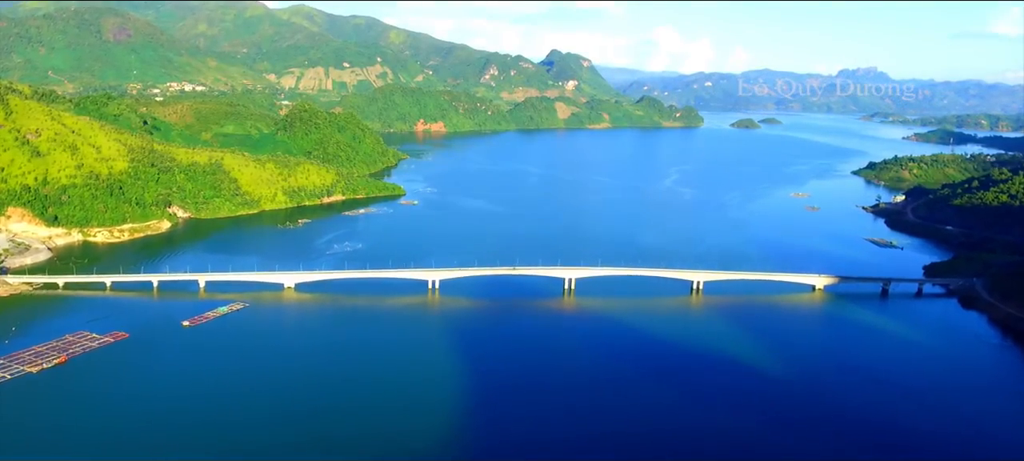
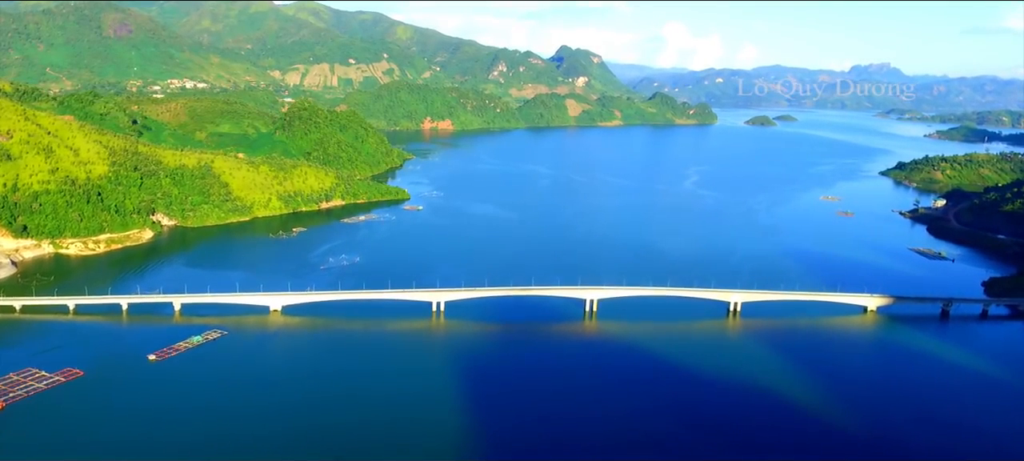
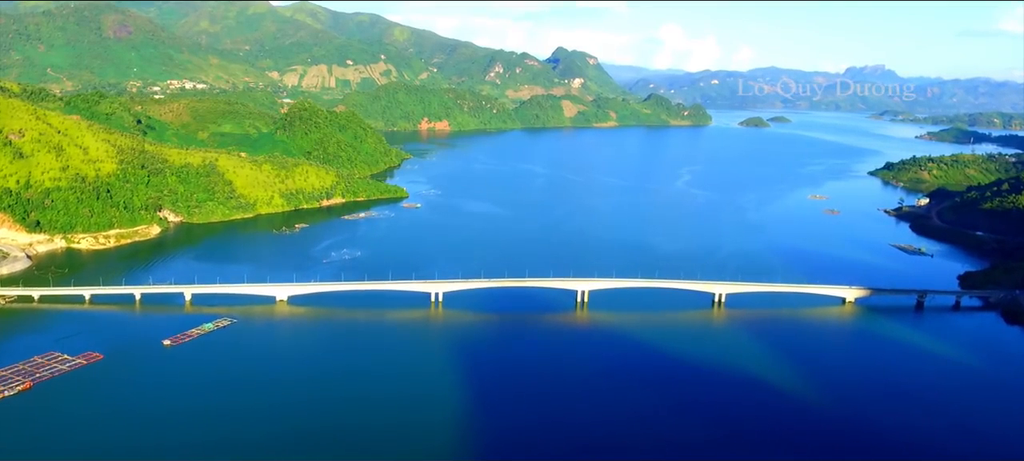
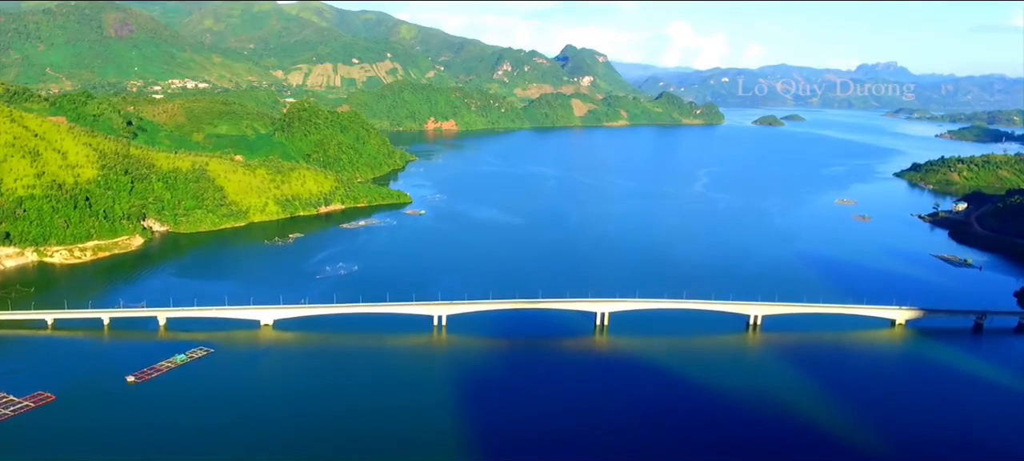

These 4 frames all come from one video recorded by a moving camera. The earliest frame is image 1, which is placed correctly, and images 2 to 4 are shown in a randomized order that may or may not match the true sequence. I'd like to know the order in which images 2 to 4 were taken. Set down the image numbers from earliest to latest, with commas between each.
3, 2, 4
